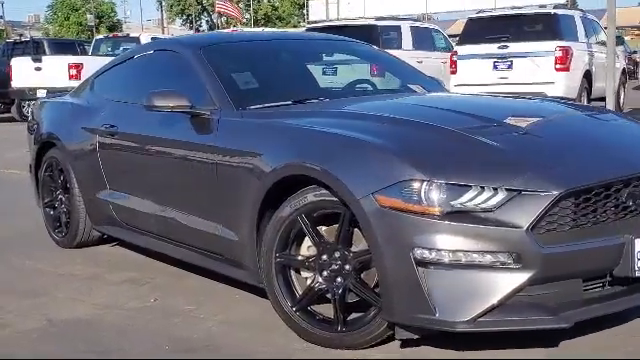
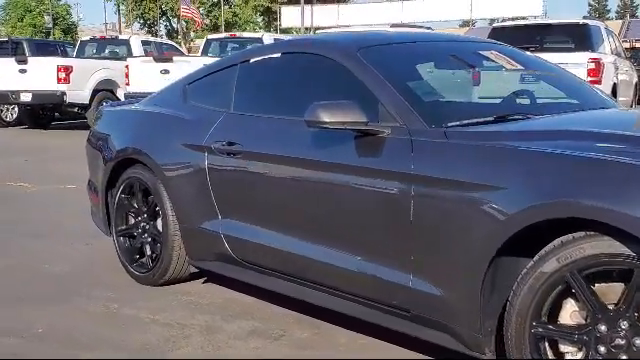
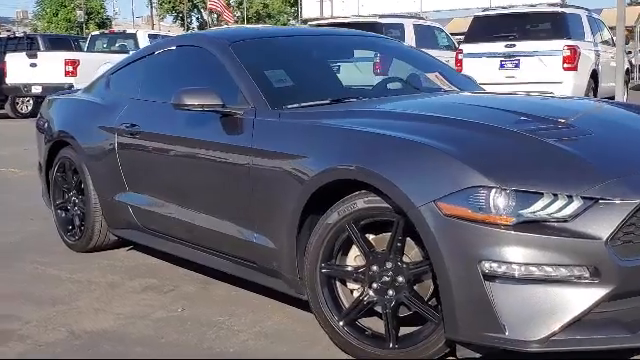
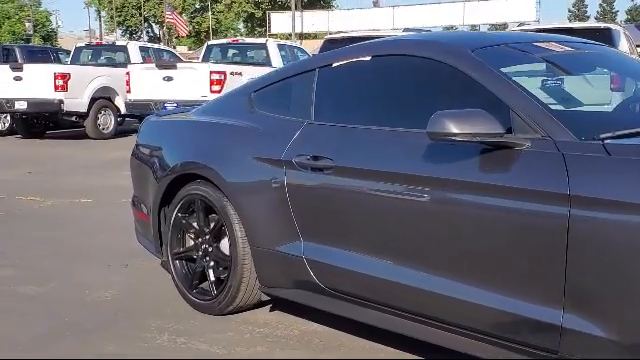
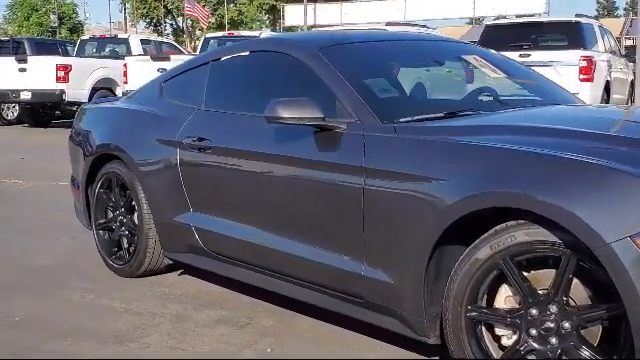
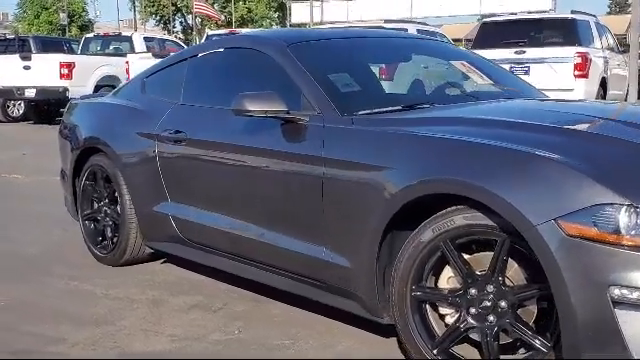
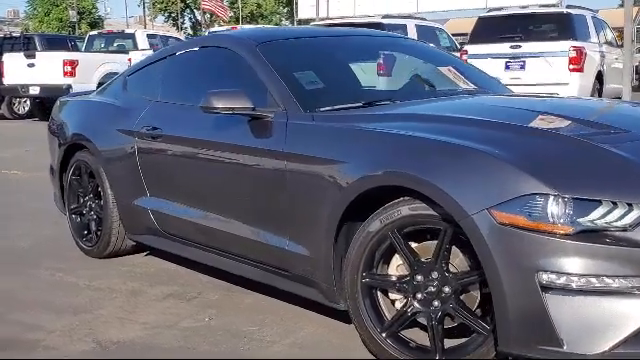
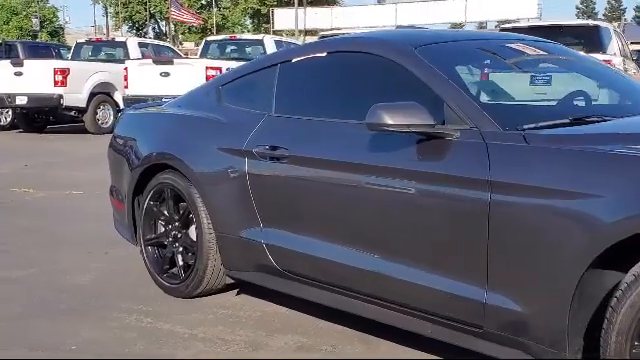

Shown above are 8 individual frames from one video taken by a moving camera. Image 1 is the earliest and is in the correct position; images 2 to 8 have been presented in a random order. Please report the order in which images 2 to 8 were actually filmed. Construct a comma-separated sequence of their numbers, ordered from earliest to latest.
3, 7, 6, 5, 2, 8, 4
